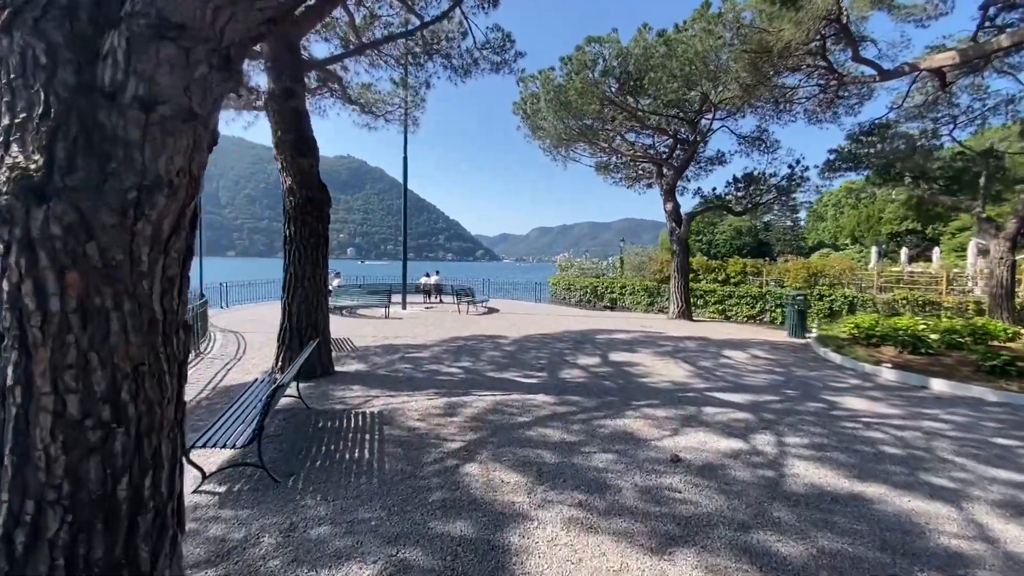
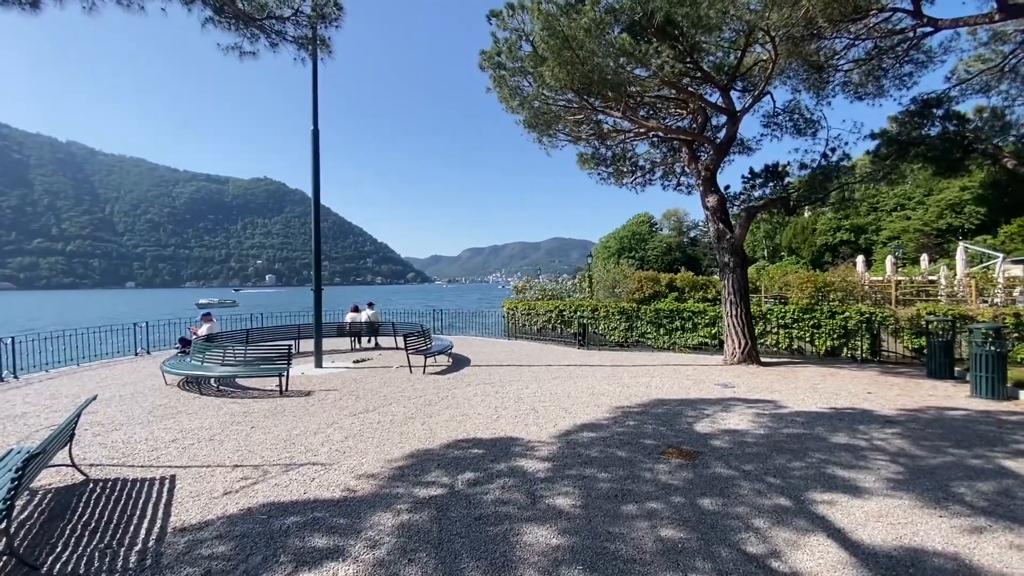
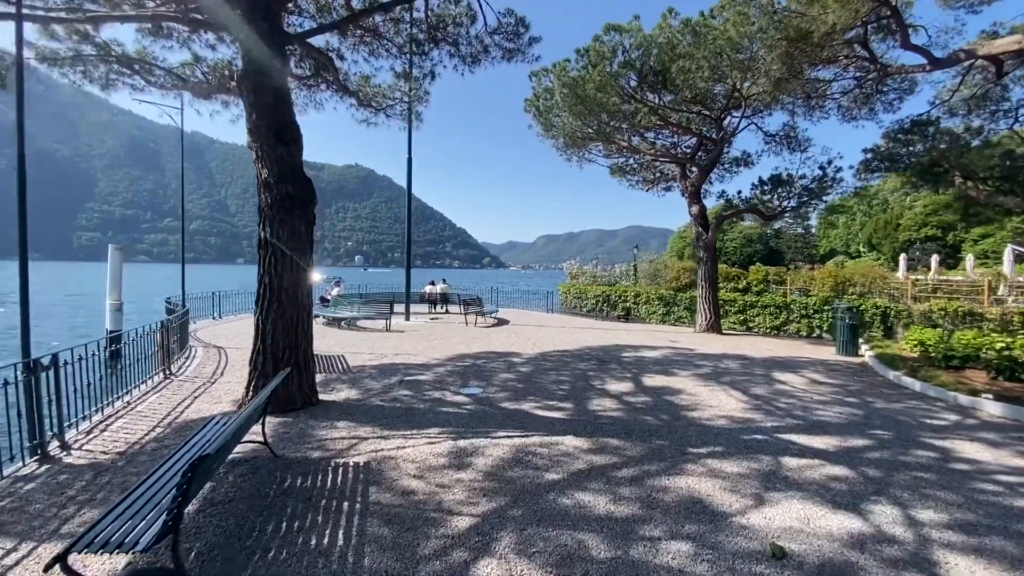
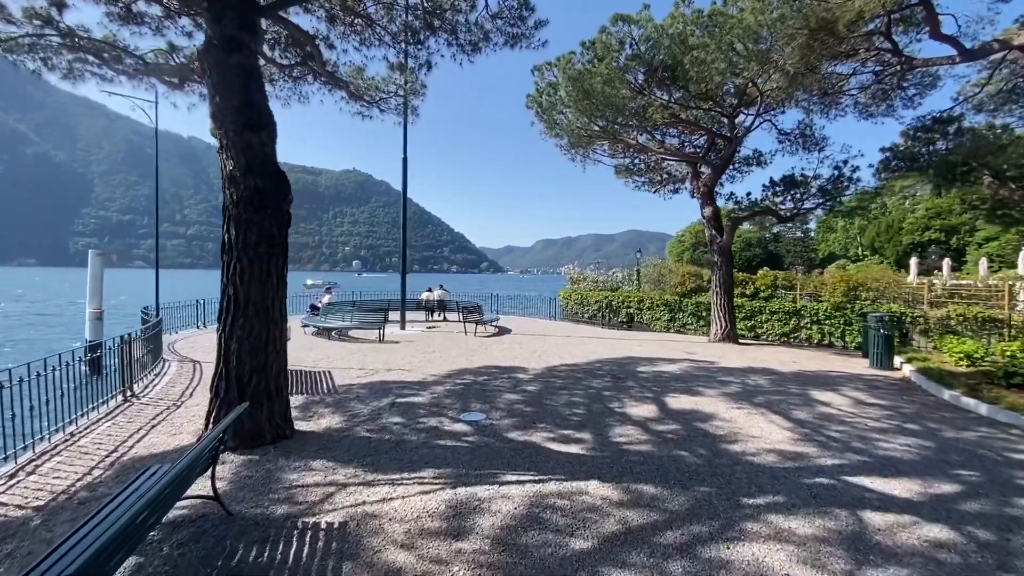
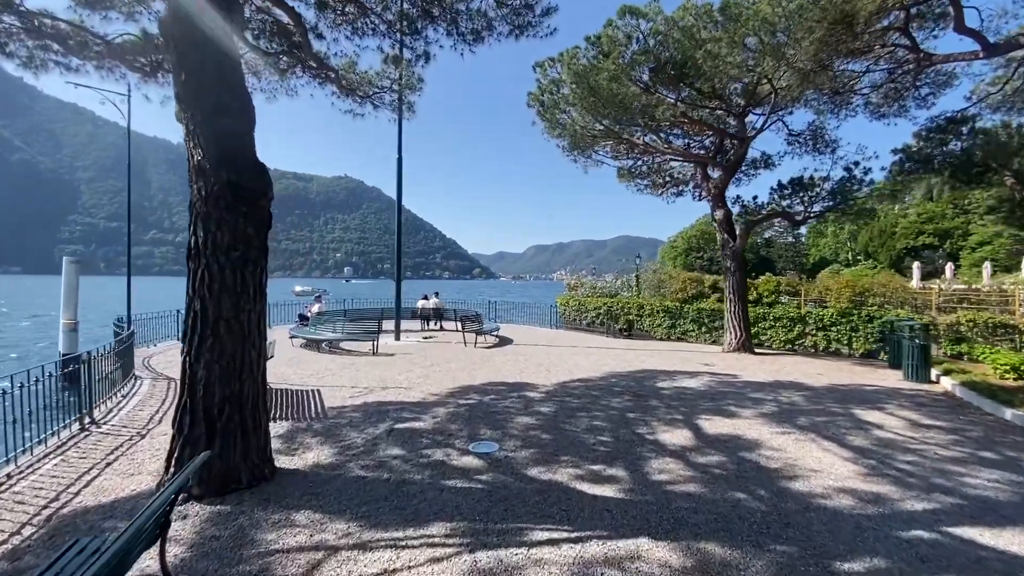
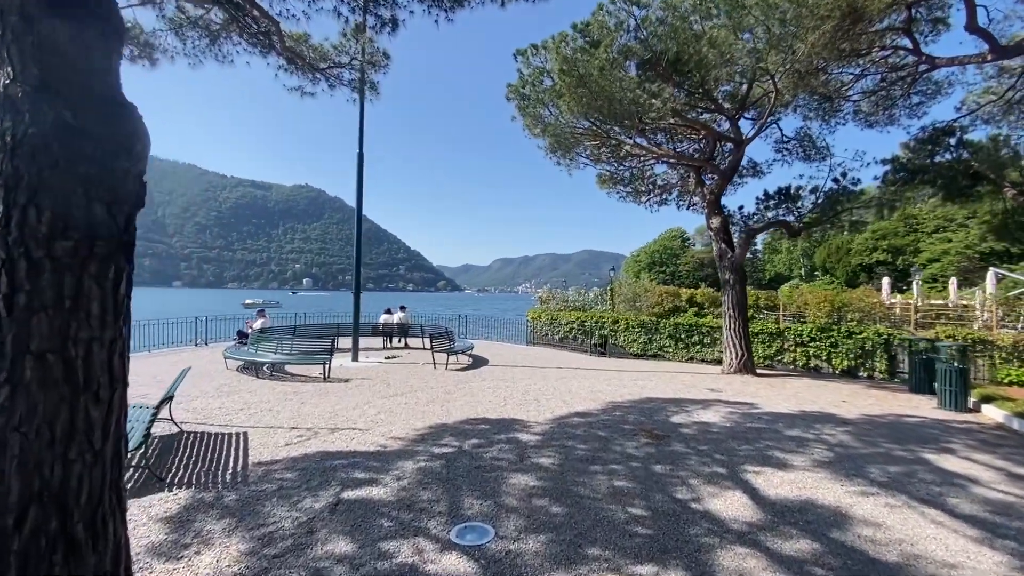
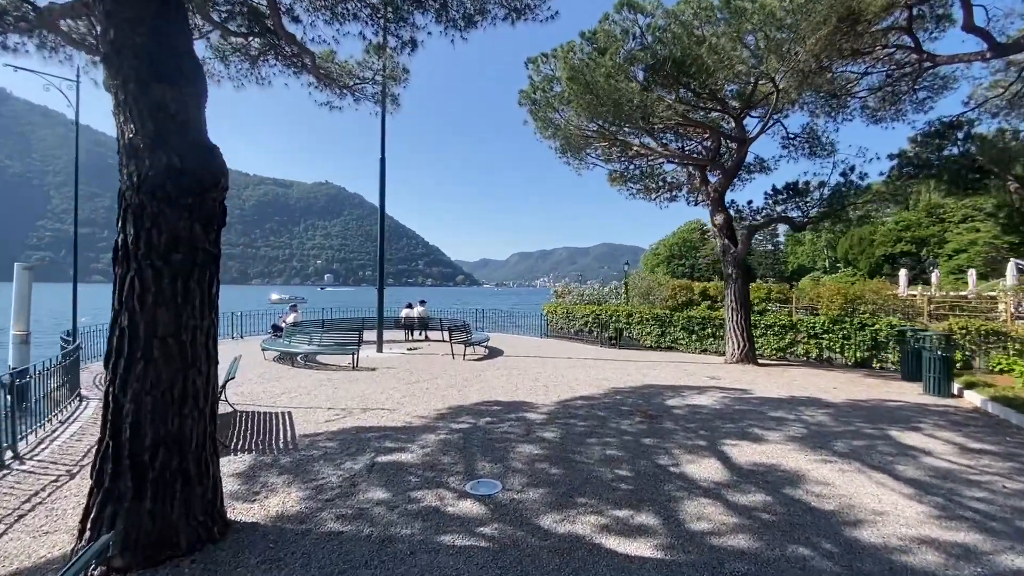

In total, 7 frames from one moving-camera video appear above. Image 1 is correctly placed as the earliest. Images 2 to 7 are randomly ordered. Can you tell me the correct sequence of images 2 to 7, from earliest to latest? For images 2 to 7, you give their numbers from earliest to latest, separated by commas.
3, 4, 5, 7, 6, 2
